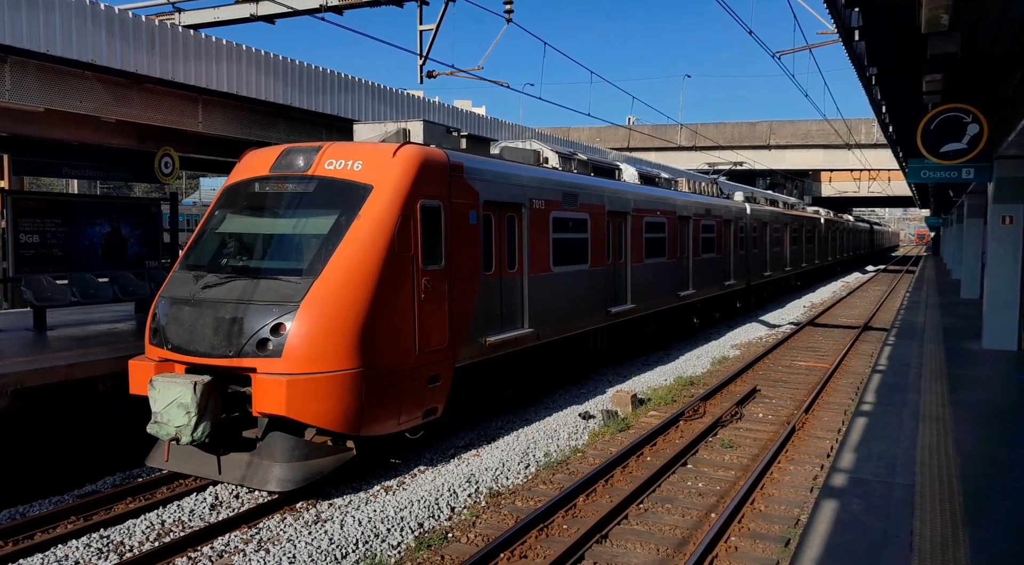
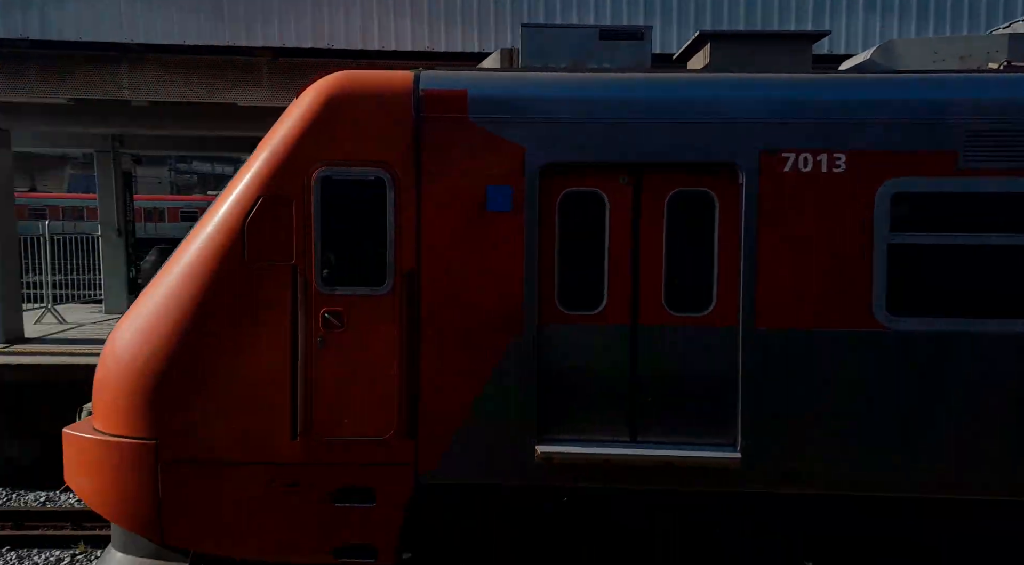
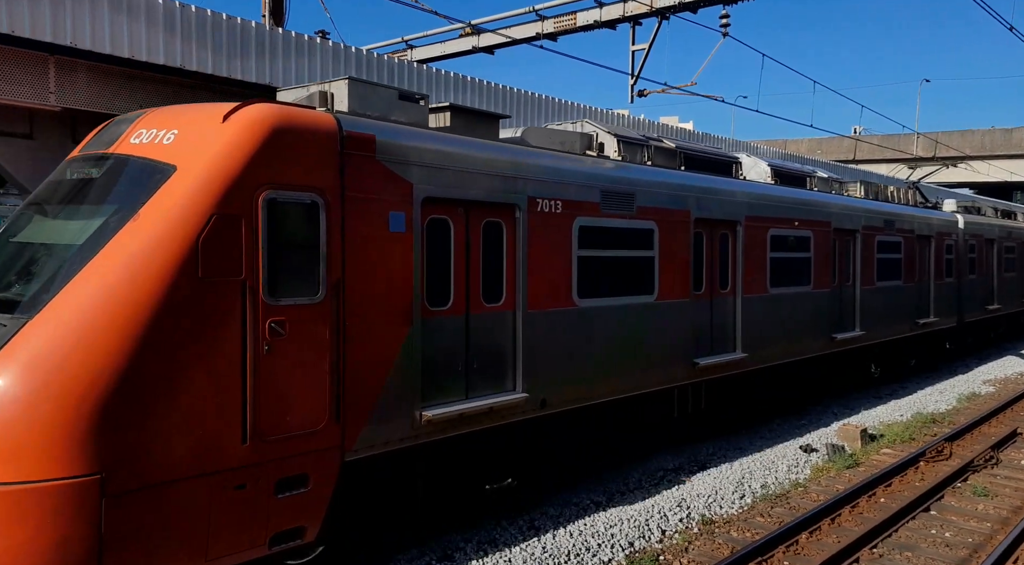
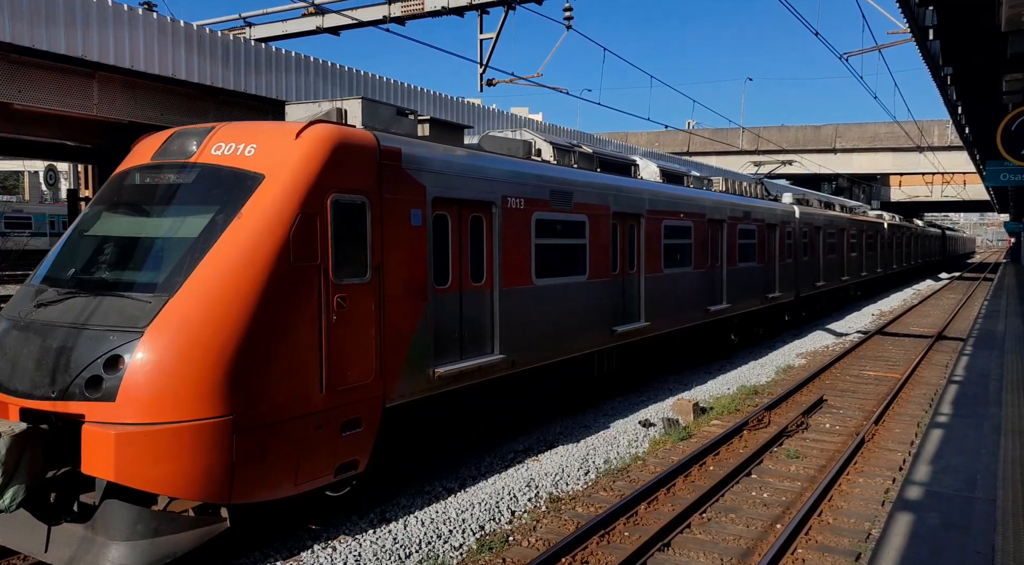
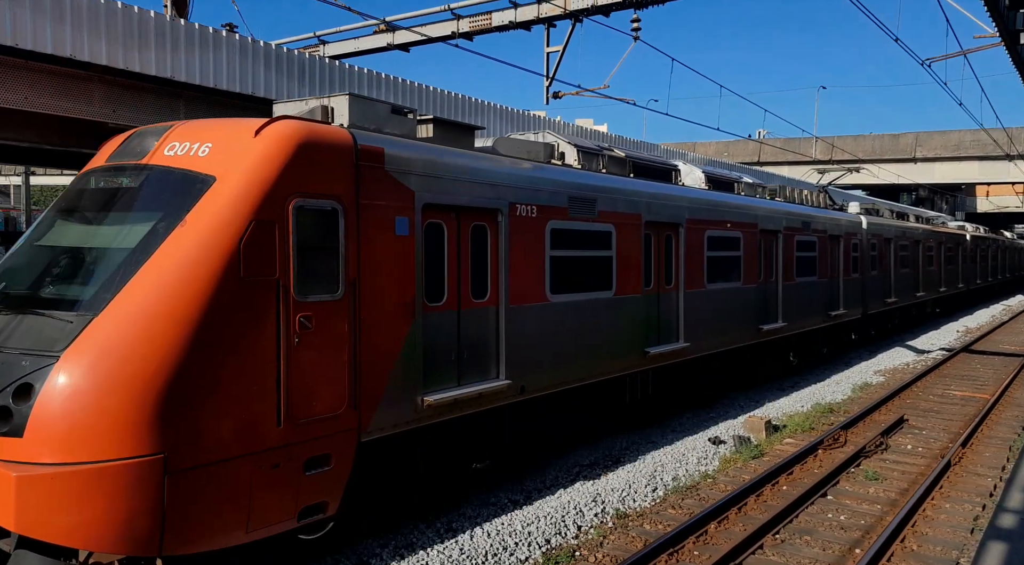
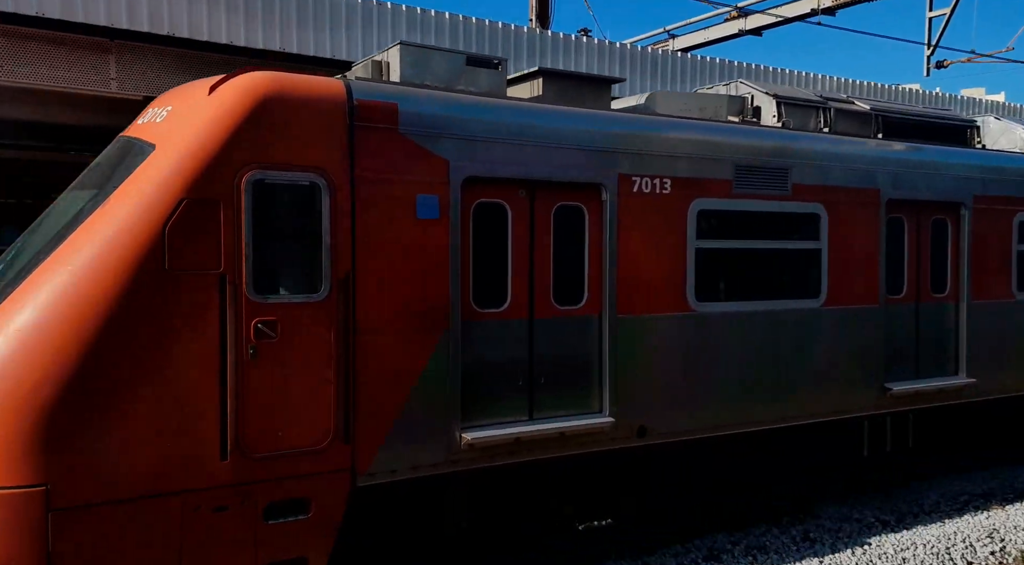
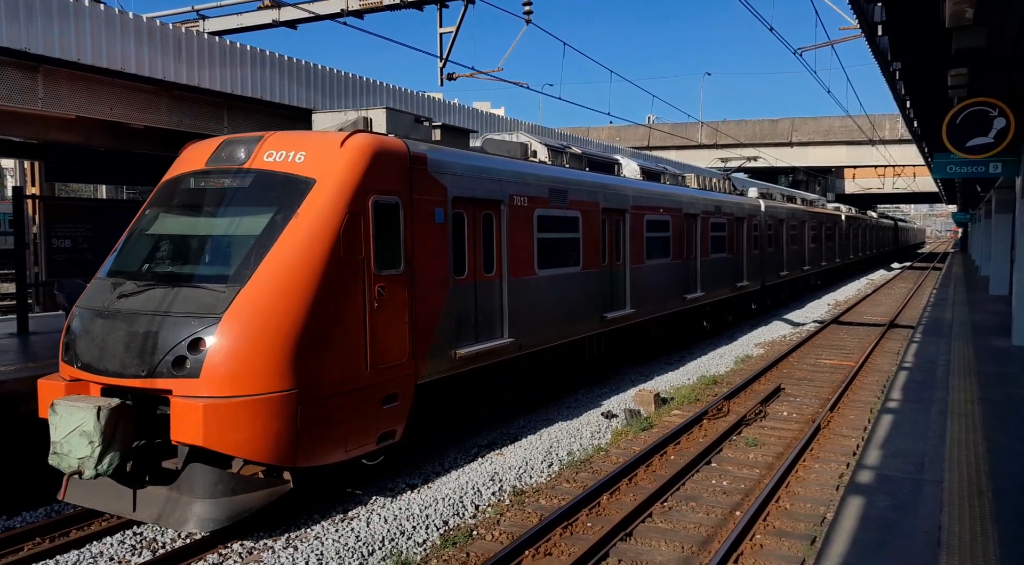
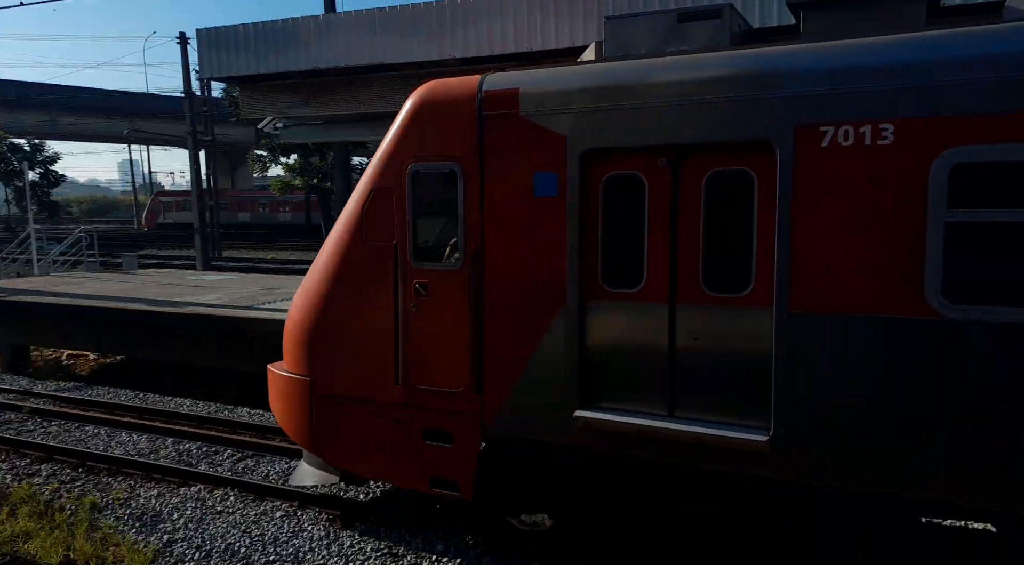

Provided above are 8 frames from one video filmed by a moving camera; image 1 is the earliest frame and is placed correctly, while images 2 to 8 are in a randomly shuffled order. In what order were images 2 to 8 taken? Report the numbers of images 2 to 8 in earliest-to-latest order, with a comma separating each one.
7, 4, 5, 3, 6, 2, 8
